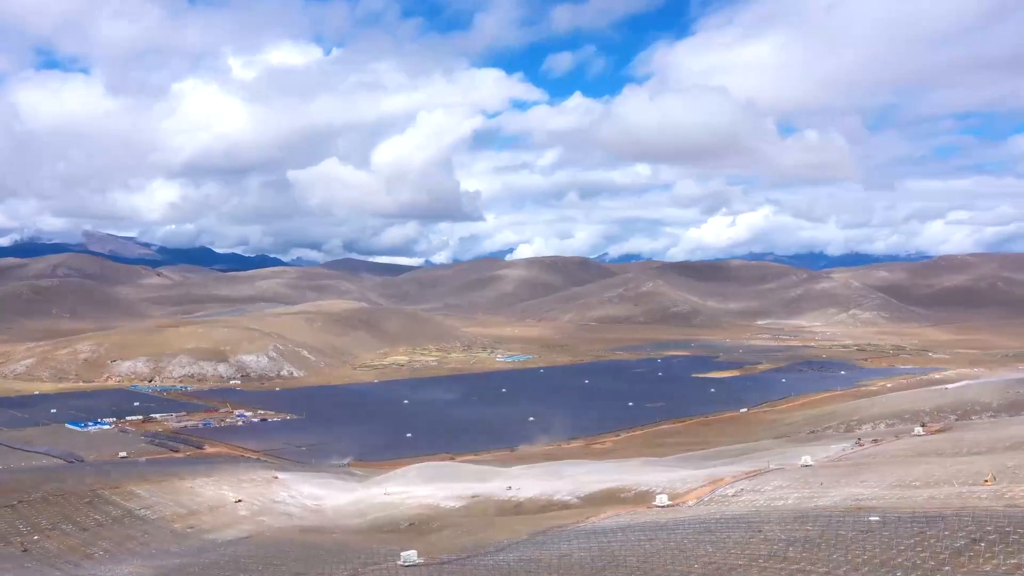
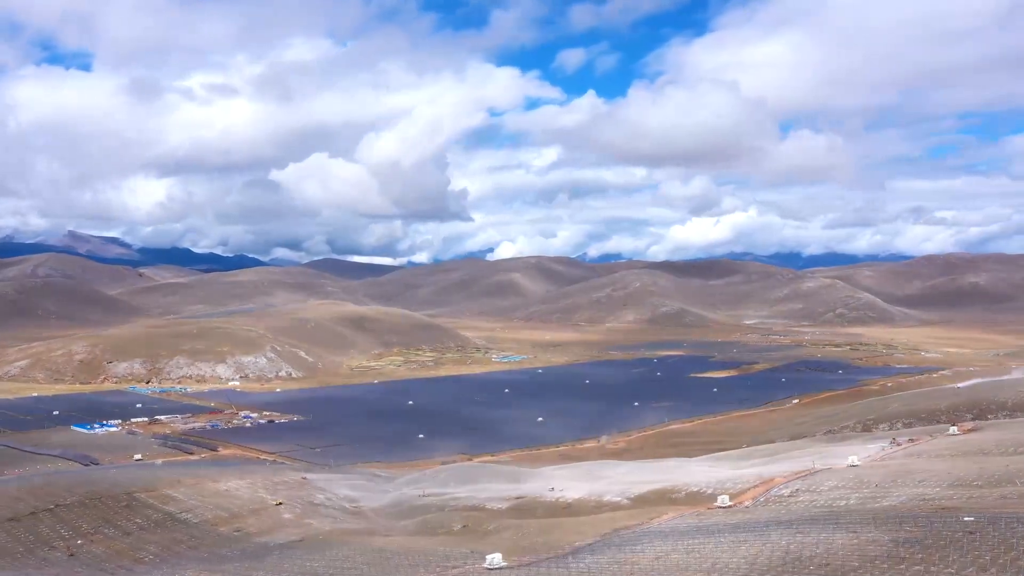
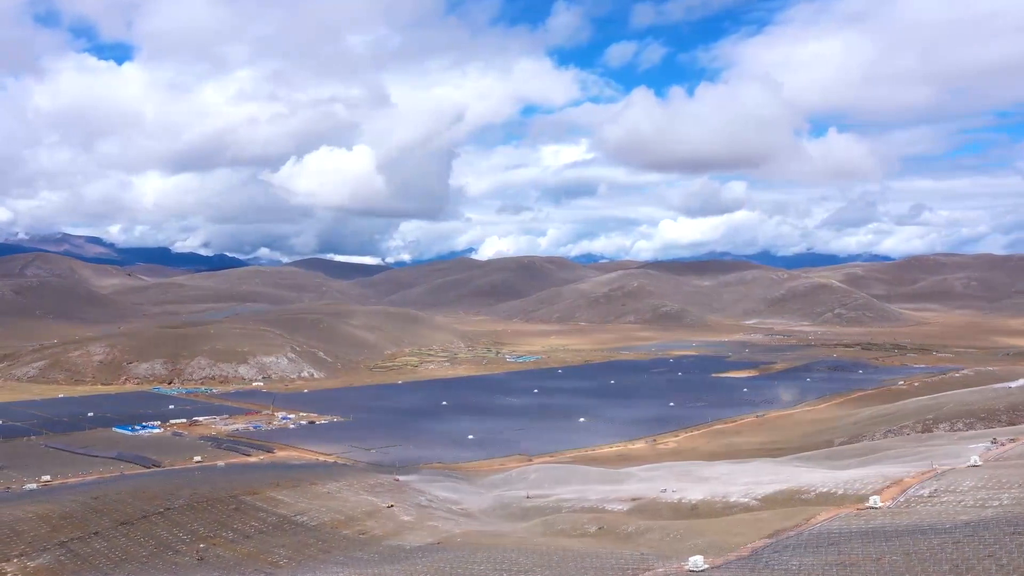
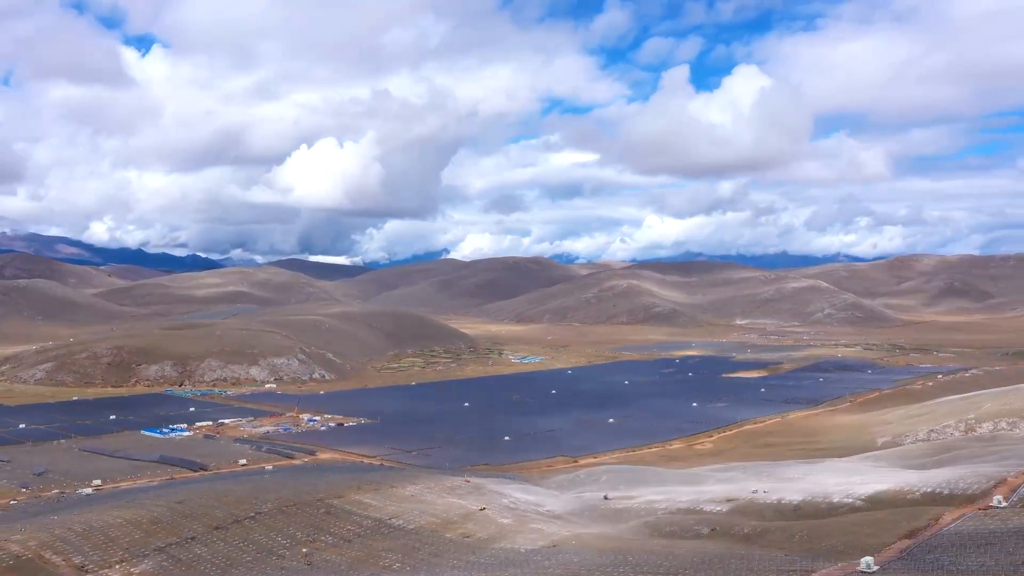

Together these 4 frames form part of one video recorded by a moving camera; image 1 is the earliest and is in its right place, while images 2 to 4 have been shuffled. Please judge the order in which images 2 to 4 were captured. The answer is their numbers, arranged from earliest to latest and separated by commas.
2, 3, 4
